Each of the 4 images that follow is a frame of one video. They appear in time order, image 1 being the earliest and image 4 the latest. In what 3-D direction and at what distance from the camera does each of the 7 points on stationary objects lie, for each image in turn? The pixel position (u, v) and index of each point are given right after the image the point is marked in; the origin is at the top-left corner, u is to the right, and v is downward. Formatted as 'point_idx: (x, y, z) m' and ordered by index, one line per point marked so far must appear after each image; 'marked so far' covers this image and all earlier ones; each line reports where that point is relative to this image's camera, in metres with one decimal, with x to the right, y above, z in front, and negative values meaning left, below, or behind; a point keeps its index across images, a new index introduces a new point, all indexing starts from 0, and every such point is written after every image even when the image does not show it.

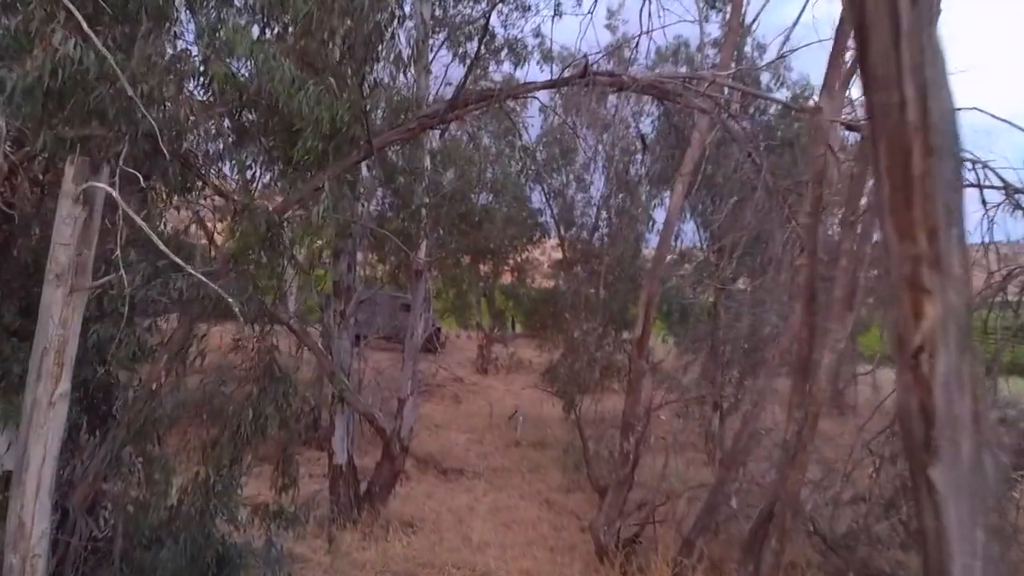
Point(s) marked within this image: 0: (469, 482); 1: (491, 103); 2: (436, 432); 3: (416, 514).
0: (-0.6, -2.7, +11.6) m
1: (-0.1, +1.3, +6.0) m
2: (-1.3, -2.5, +14.5) m
3: (-1.1, -2.6, +9.7) m
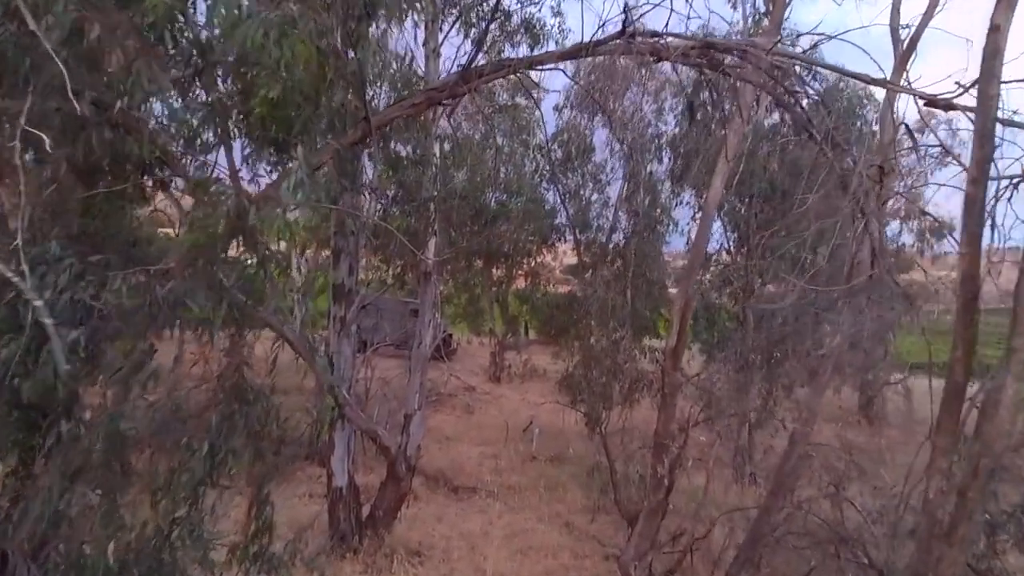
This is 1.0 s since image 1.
0: (-0.4, -2.7, +10.7) m
1: (0.0, +1.3, +5.1) m
2: (-1.1, -2.5, +13.7) m
3: (-0.9, -2.6, +8.9) m
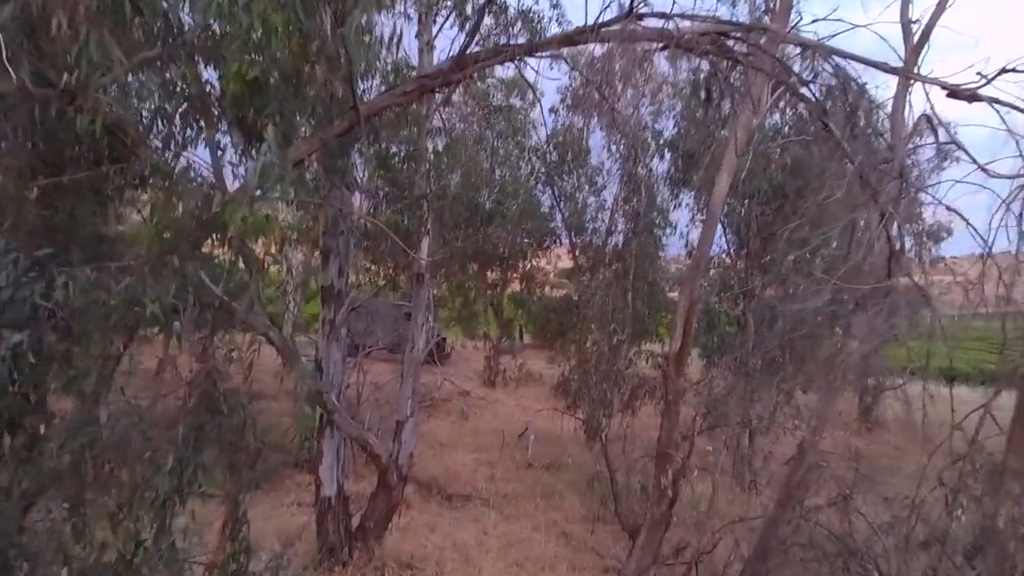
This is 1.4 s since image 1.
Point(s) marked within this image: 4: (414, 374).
0: (-0.4, -2.7, +10.4) m
1: (0.0, +1.3, +4.8) m
2: (-1.1, -2.6, +13.4) m
3: (-1.0, -2.7, +8.5) m
4: (-1.0, -0.9, +8.3) m
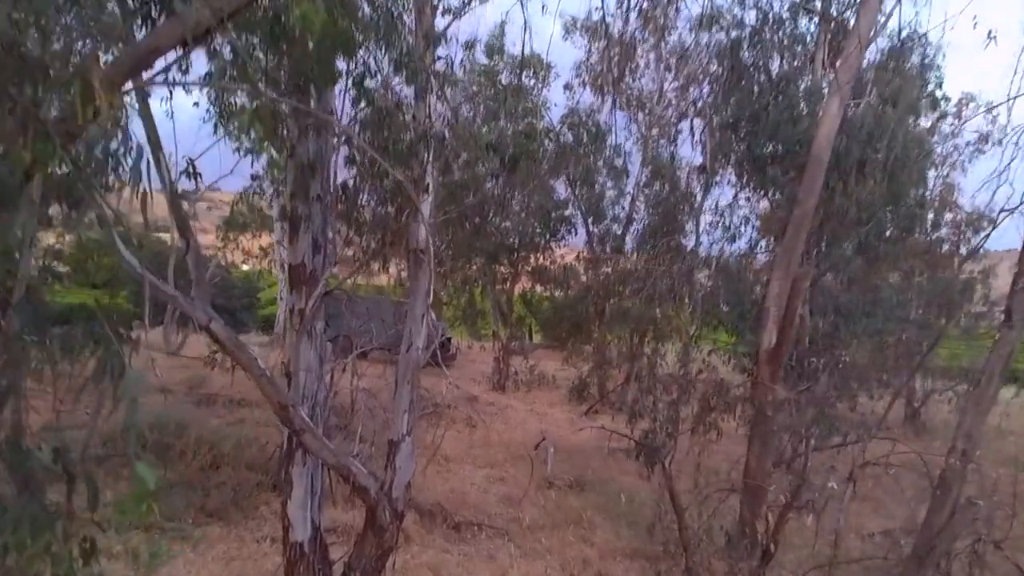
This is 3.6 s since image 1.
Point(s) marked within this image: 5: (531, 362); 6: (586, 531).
0: (-0.2, -2.6, +8.6) m
1: (+0.1, +1.4, +3.0) m
2: (-0.9, -2.4, +11.5) m
3: (-0.7, -2.5, +6.7) m
4: (-0.8, -0.7, +6.4) m
5: (+0.5, -1.8, +20.2) m
6: (+0.8, -2.6, +9.1) m
